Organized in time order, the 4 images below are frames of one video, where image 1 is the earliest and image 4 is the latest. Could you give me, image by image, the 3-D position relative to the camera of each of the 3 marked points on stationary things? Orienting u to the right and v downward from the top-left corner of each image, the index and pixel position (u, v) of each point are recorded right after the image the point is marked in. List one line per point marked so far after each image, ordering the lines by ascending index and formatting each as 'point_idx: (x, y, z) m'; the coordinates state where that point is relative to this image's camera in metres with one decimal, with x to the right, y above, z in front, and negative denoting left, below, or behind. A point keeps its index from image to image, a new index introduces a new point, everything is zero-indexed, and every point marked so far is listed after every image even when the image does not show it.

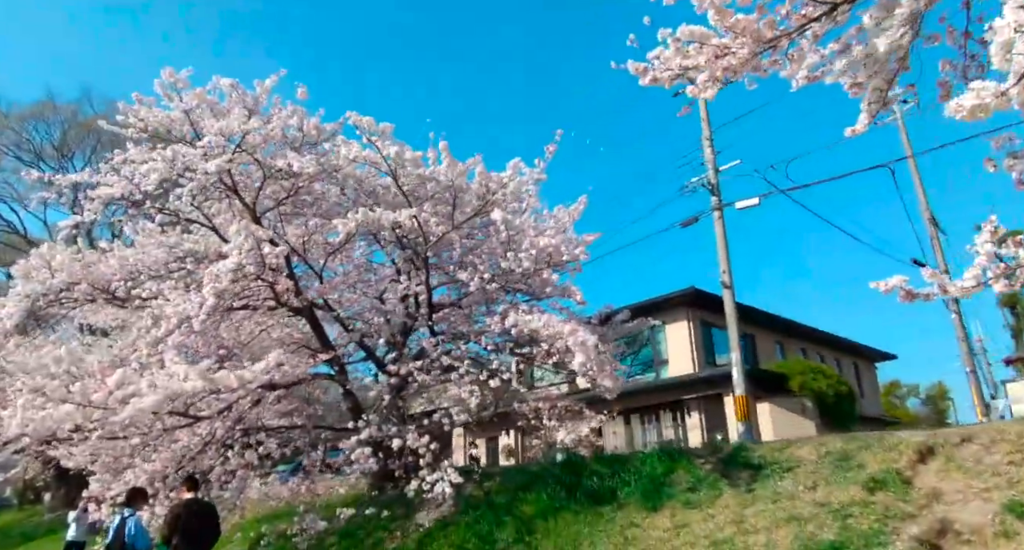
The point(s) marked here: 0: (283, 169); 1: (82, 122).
0: (-2.7, +1.3, +8.5) m
1: (-11.1, +4.0, +18.2) m
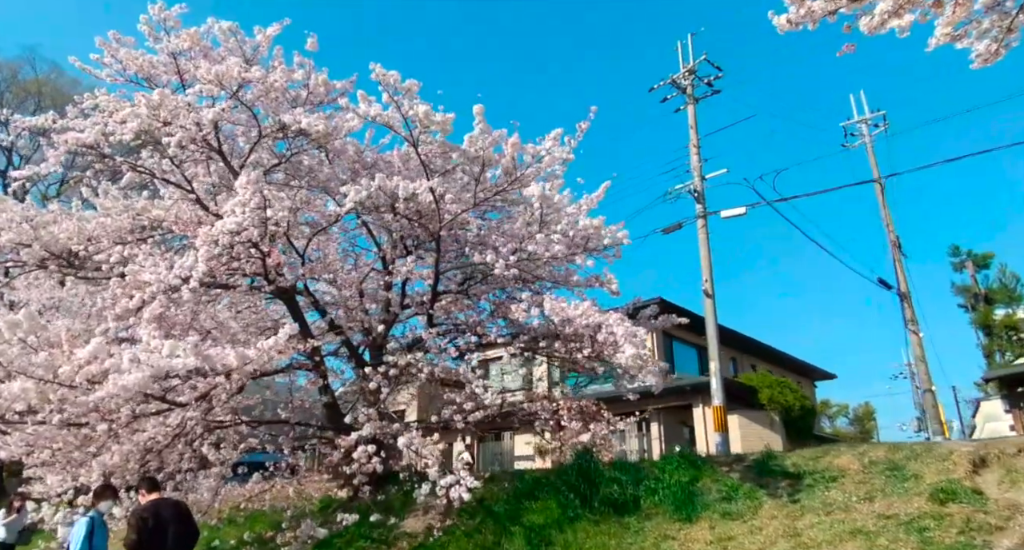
0: (-2.5, +1.6, +7.6) m
1: (-11.6, +4.5, +16.5) m
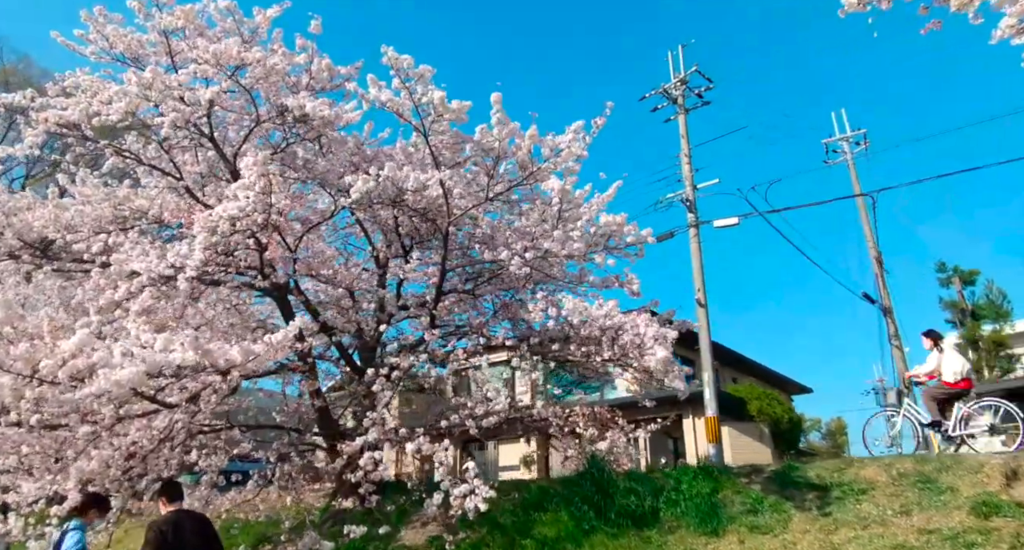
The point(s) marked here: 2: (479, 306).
0: (-2.3, +1.7, +7.2) m
1: (-11.8, +4.6, +15.7) m
2: (-0.4, -0.4, +8.1) m
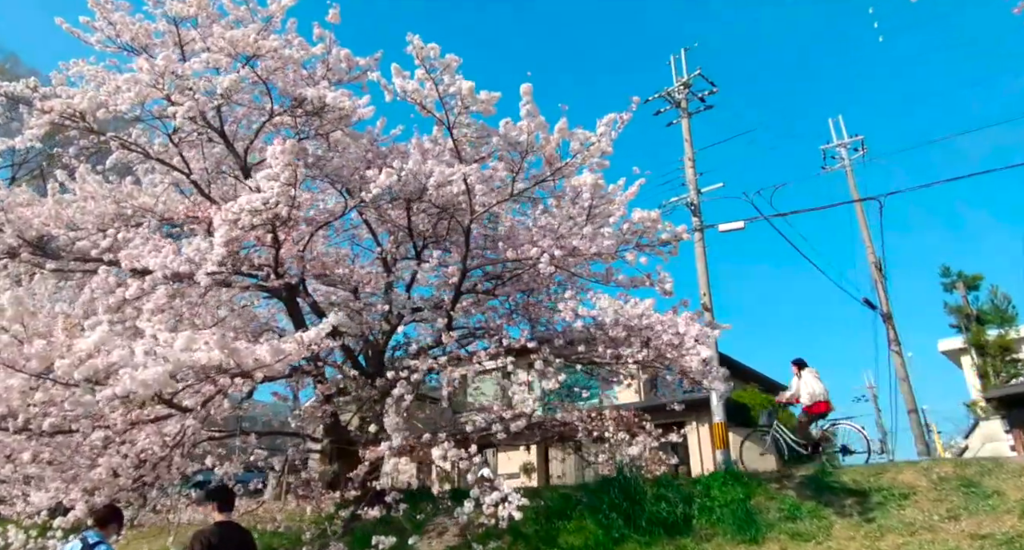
0: (-2.1, +1.7, +6.9) m
1: (-11.7, +4.5, +15.3) m
2: (-0.2, -0.4, +7.8) m
